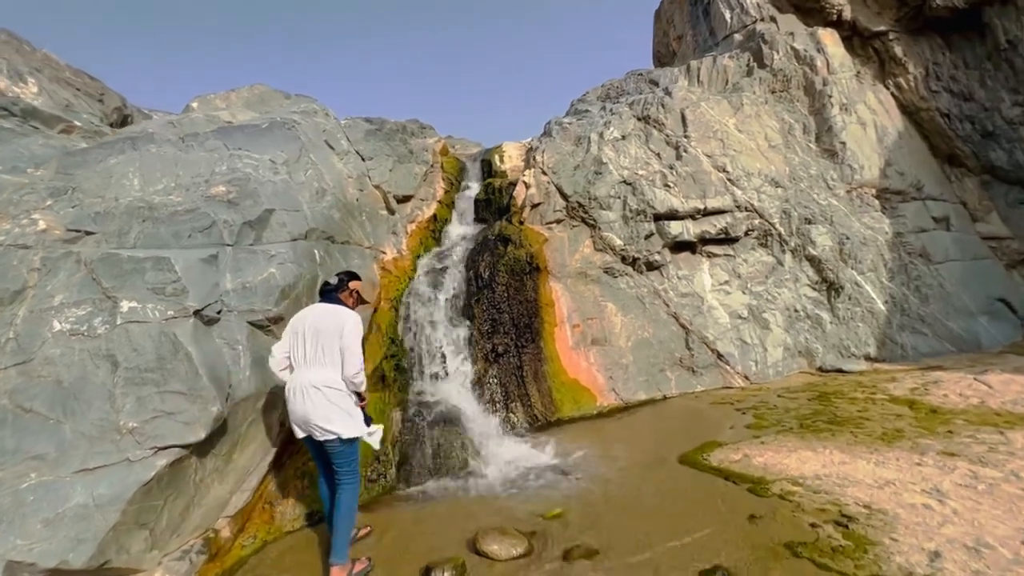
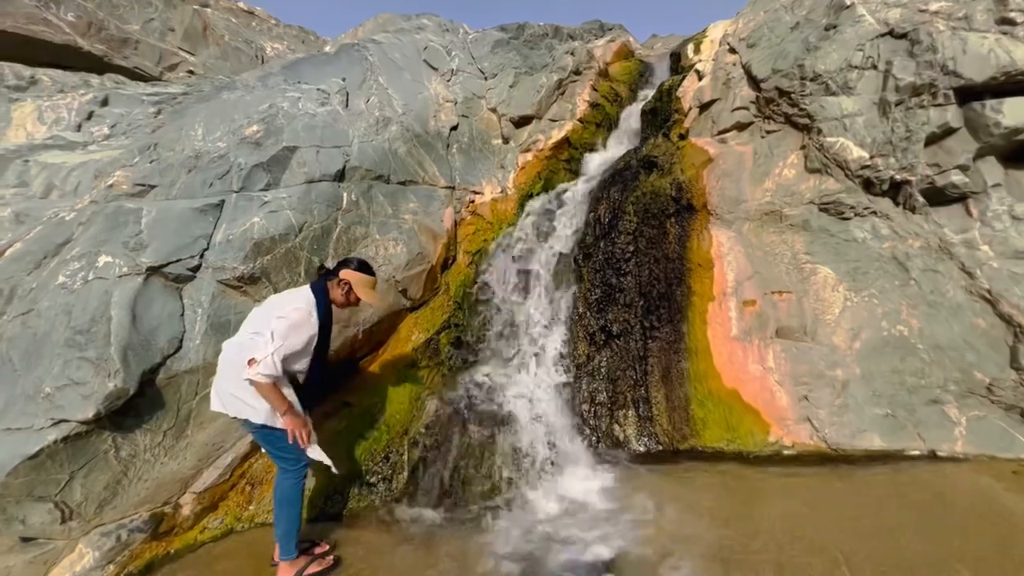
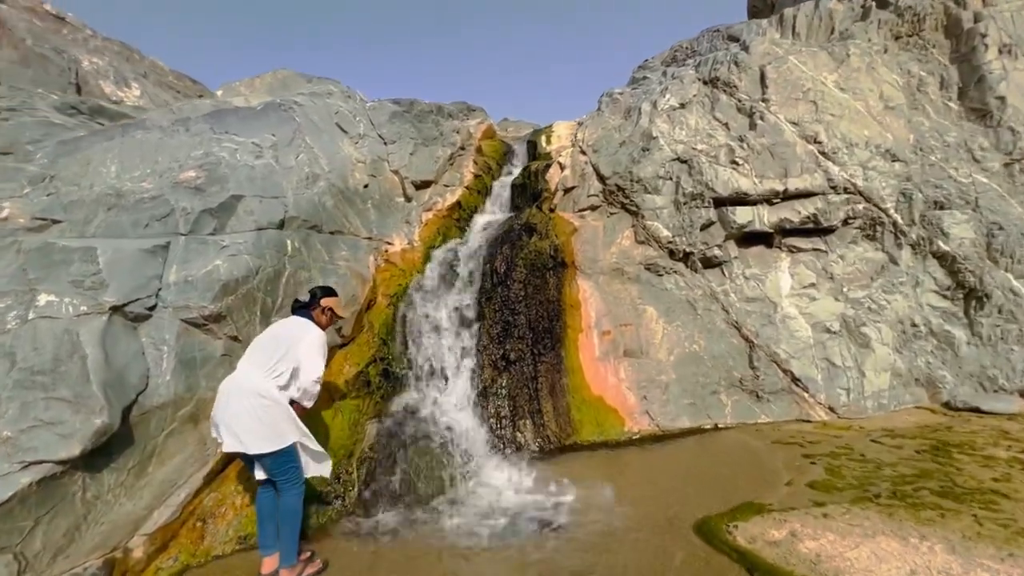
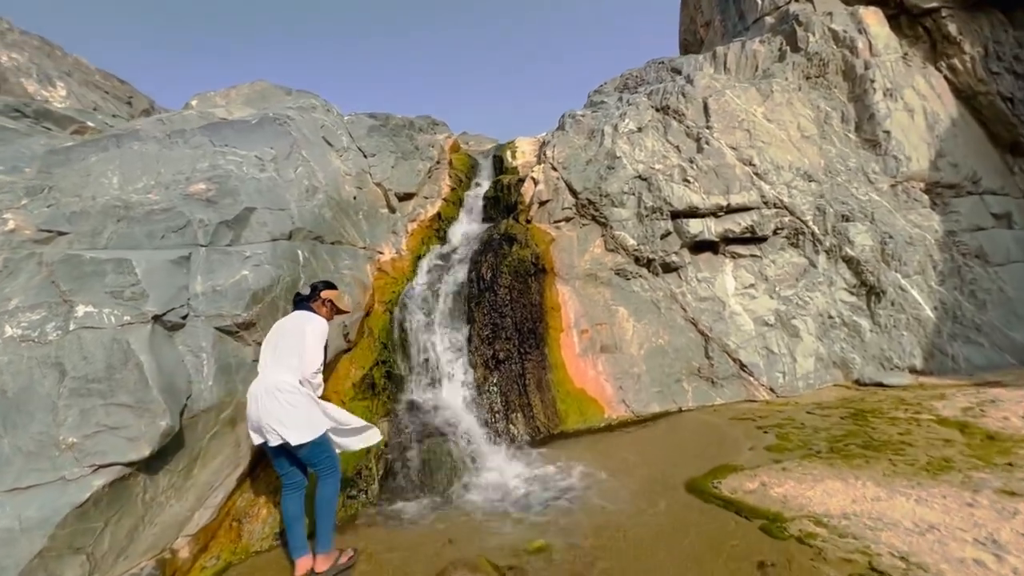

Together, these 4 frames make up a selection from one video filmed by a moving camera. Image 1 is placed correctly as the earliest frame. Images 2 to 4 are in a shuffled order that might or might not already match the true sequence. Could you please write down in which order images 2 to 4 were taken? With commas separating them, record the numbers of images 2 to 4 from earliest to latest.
4, 3, 2
